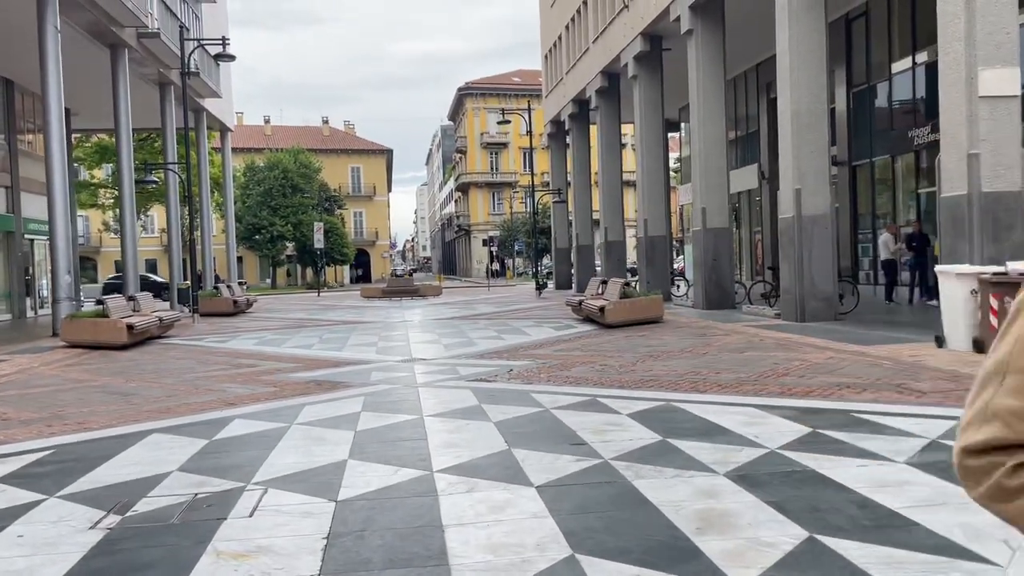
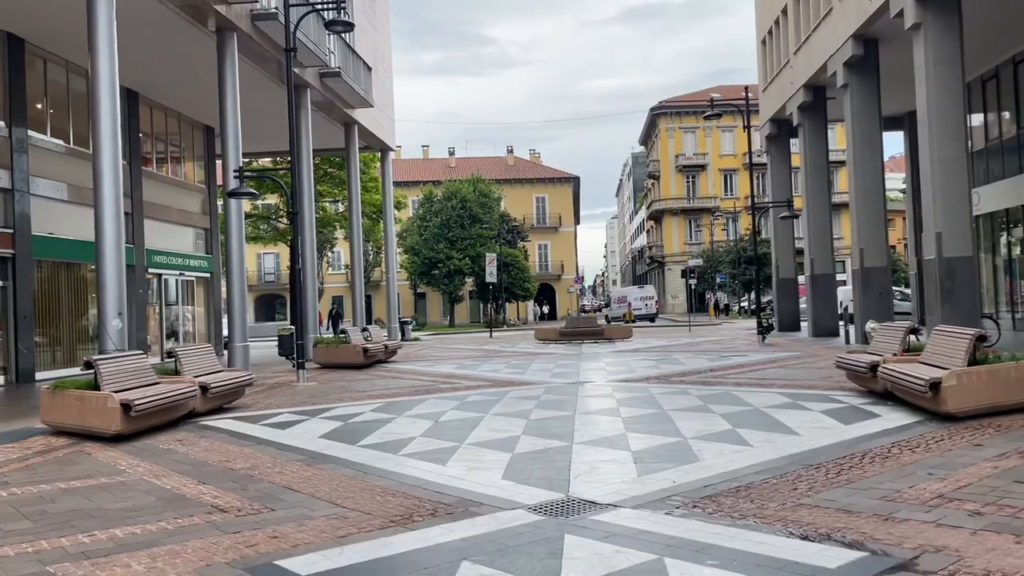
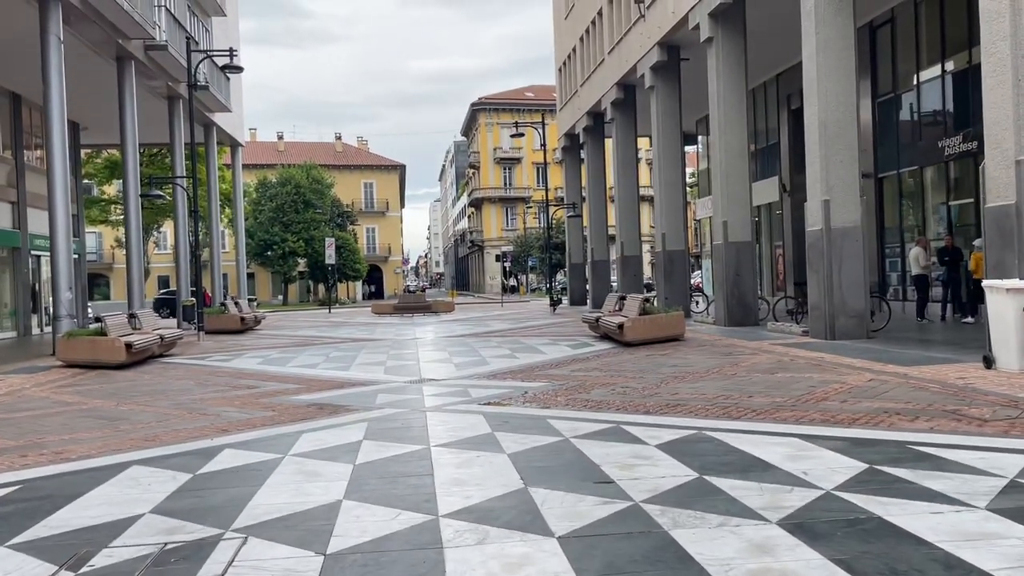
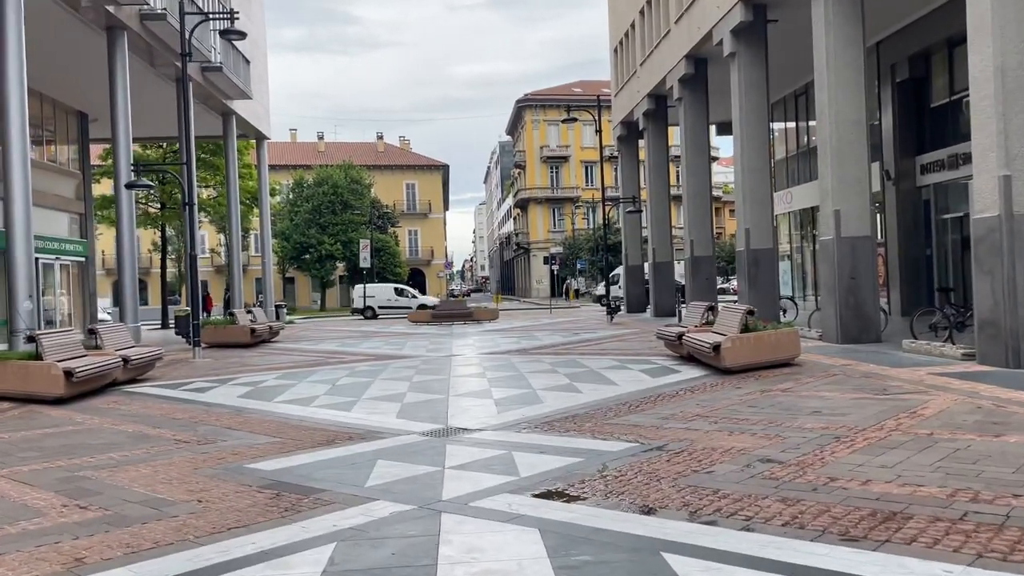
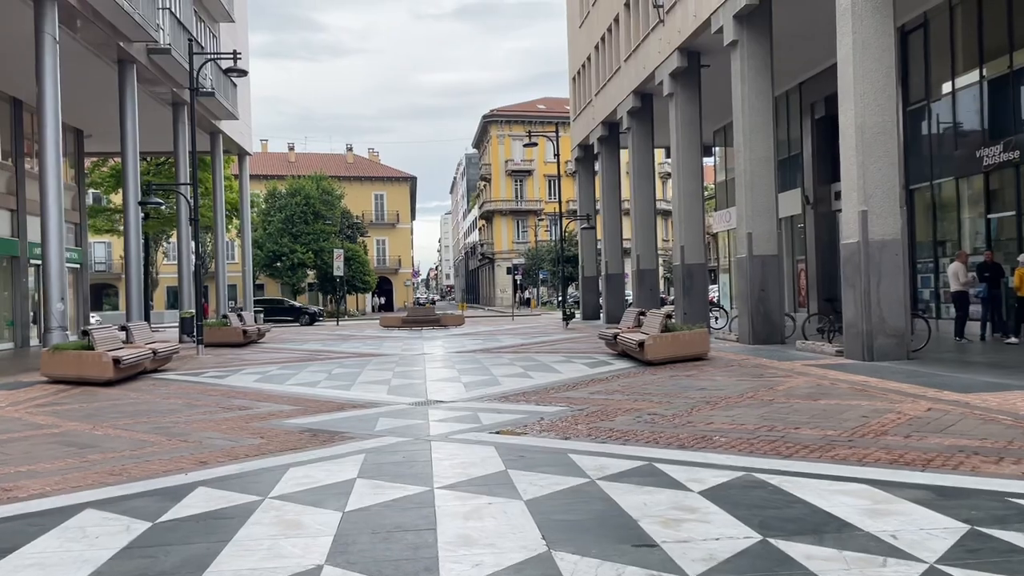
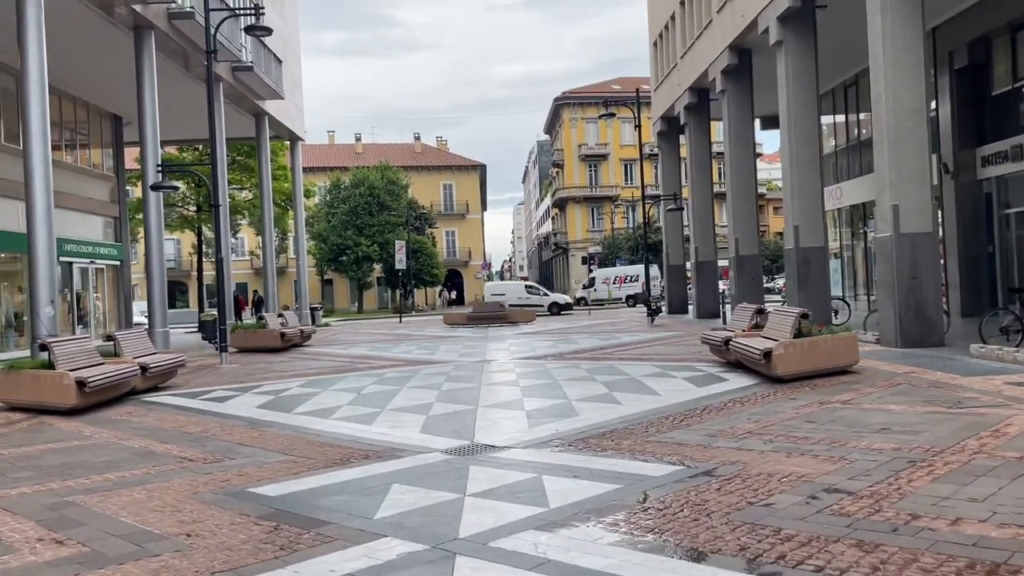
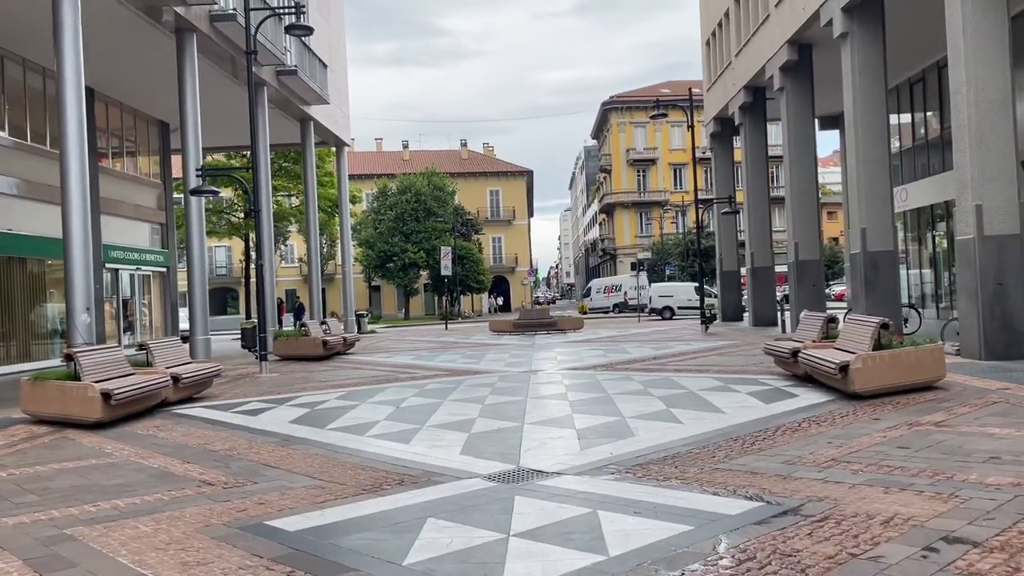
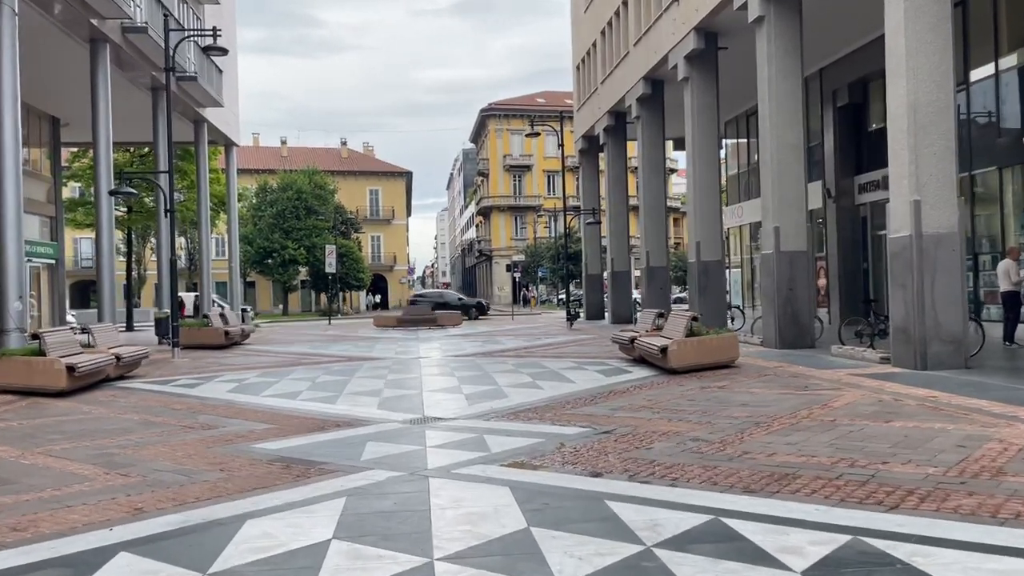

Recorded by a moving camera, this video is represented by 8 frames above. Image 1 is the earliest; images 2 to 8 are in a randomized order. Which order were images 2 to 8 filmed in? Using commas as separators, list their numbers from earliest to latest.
3, 5, 8, 4, 6, 7, 2
